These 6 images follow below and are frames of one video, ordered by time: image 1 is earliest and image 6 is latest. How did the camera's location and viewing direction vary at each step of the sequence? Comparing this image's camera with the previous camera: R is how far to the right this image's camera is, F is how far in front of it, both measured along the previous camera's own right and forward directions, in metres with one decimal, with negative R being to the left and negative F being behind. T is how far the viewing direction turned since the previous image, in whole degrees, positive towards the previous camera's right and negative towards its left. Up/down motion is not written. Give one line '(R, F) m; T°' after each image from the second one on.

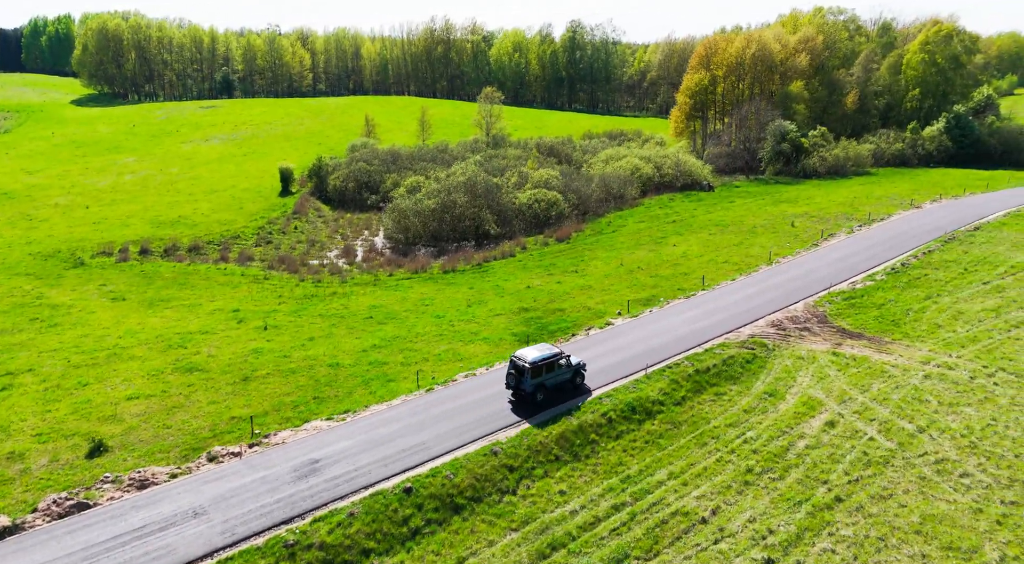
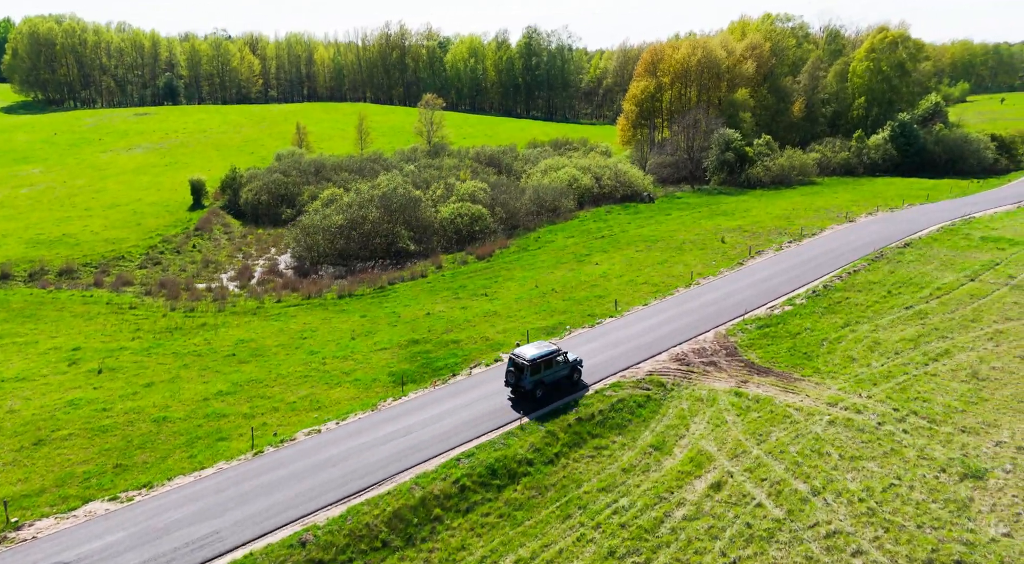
(+3.8, +3.0) m; +3°
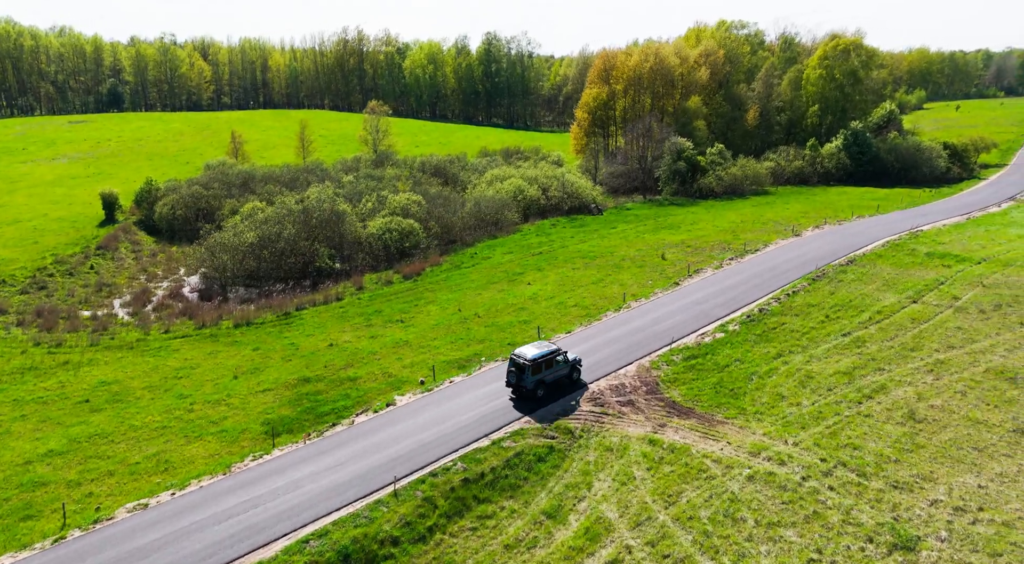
(+2.8, +2.9) m; +2°
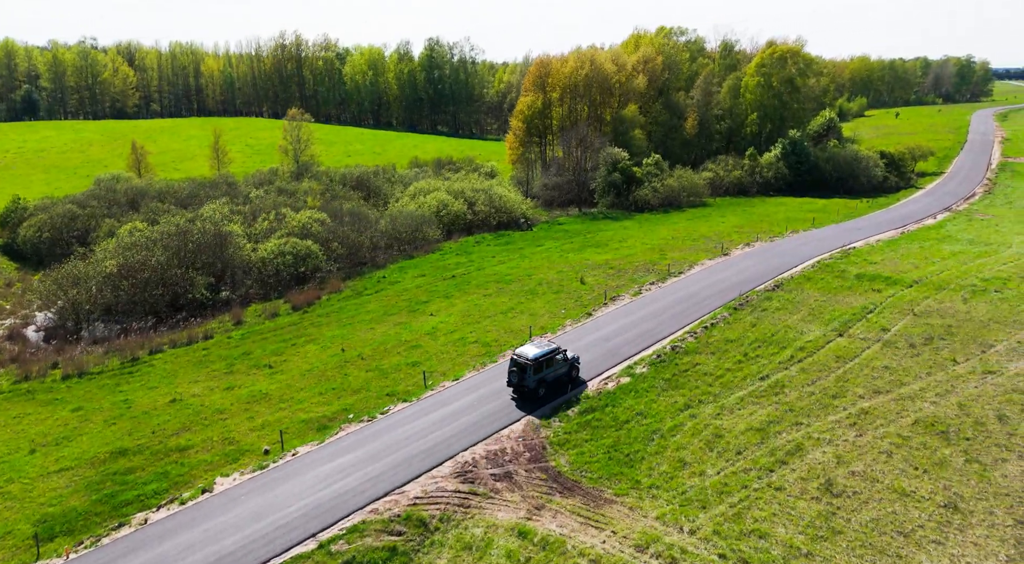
(+3.4, +4.0) m; +4°
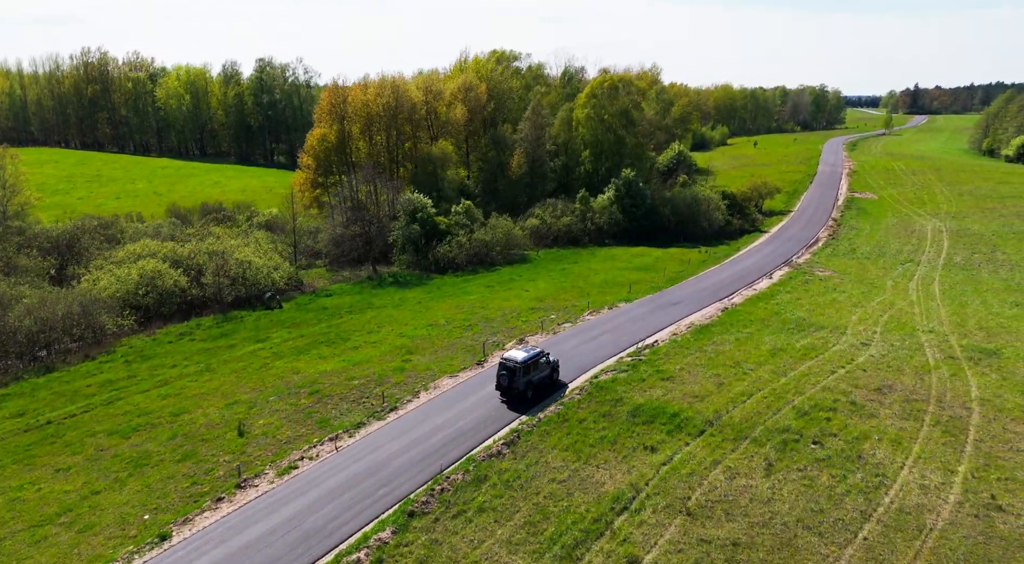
(+11.6, +13.3) m; +9°
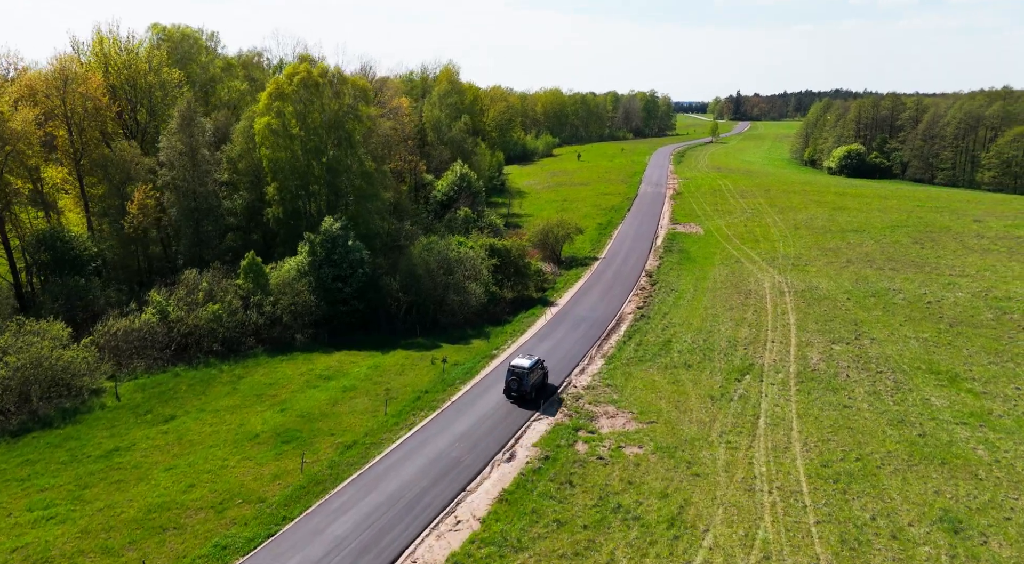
(+17.0, +29.3) m; +12°
